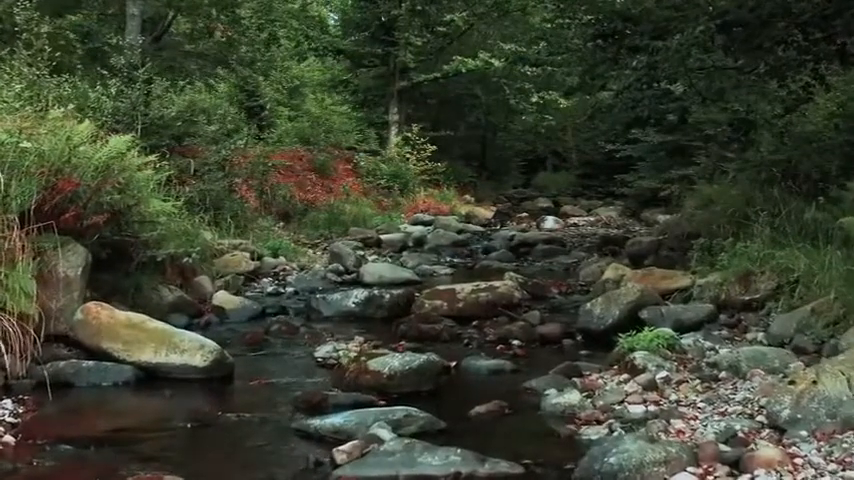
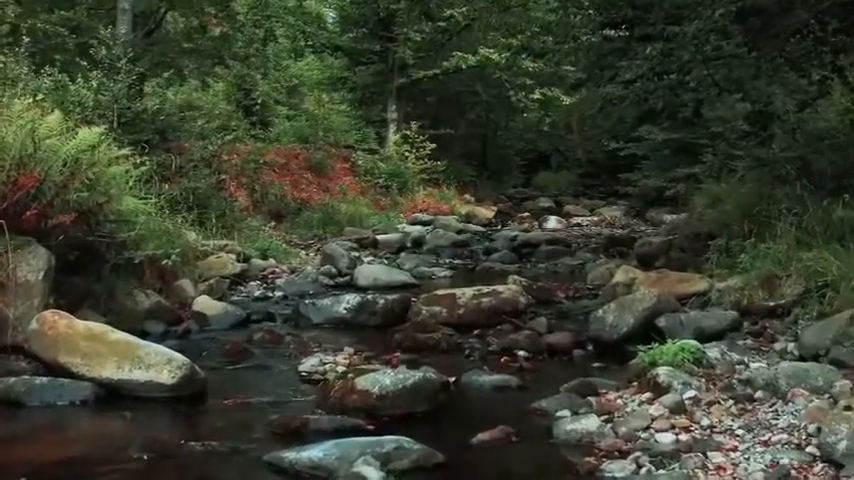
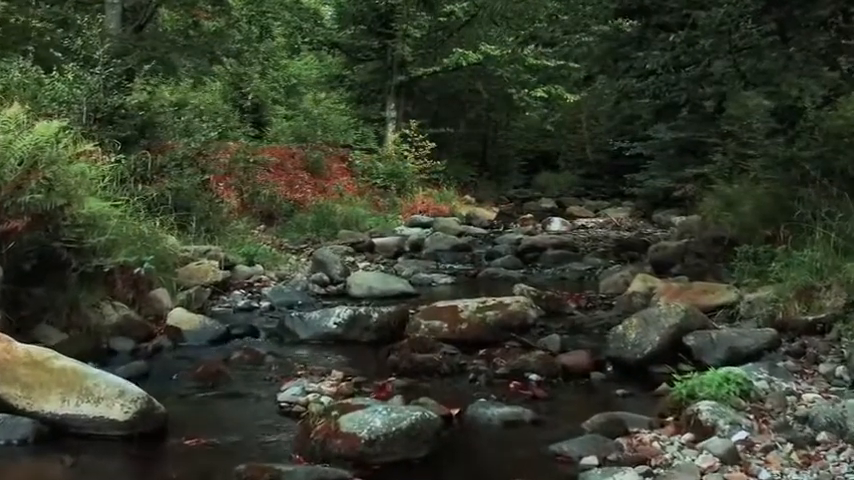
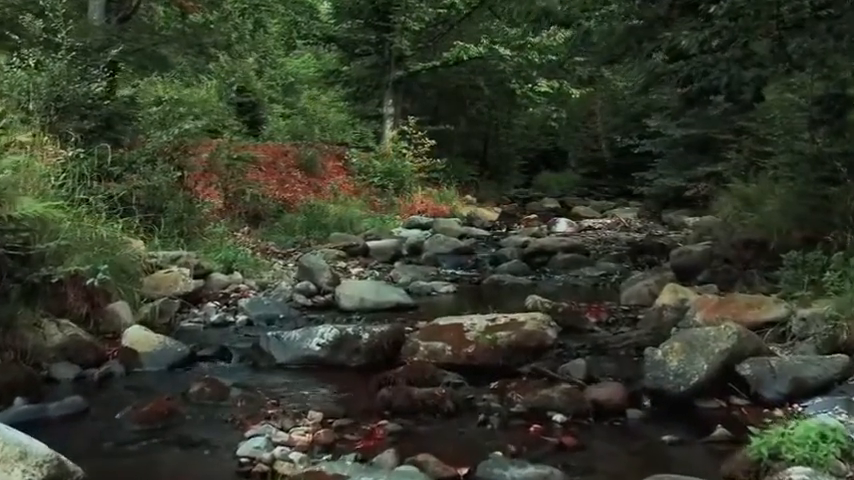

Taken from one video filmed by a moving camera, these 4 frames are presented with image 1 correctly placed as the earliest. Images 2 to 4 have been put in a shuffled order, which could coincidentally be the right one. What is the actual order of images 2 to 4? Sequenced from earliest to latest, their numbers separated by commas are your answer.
2, 3, 4
